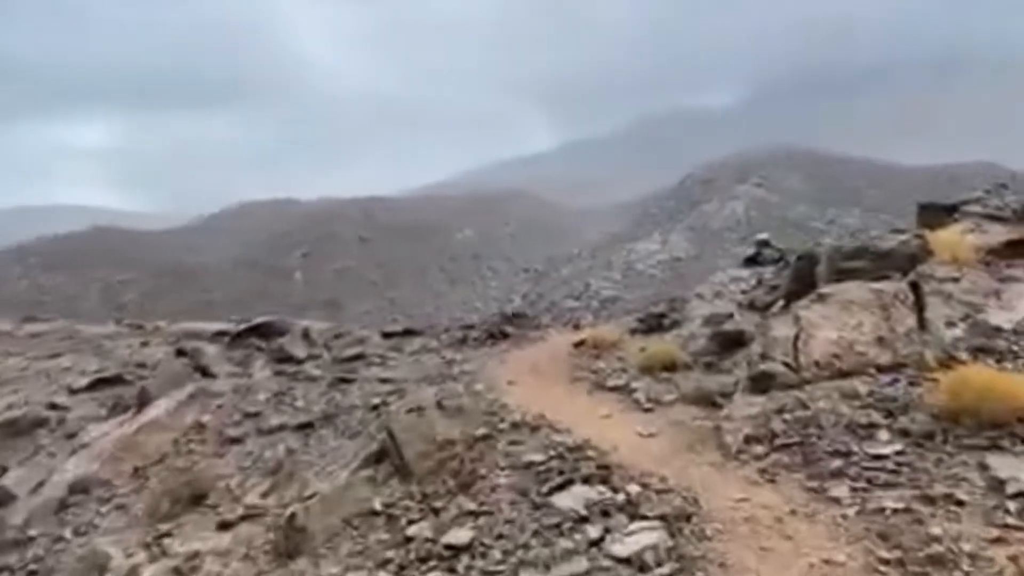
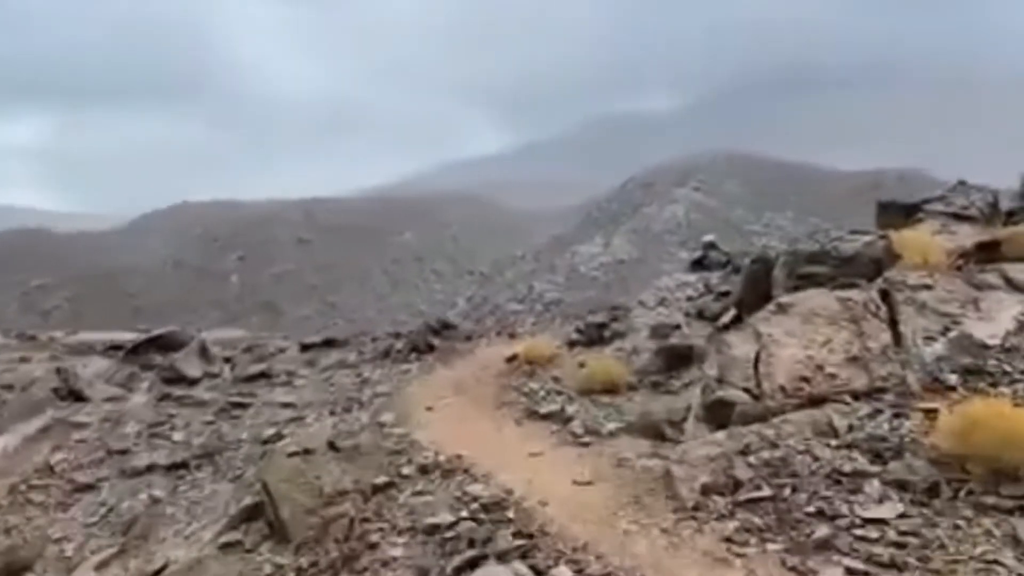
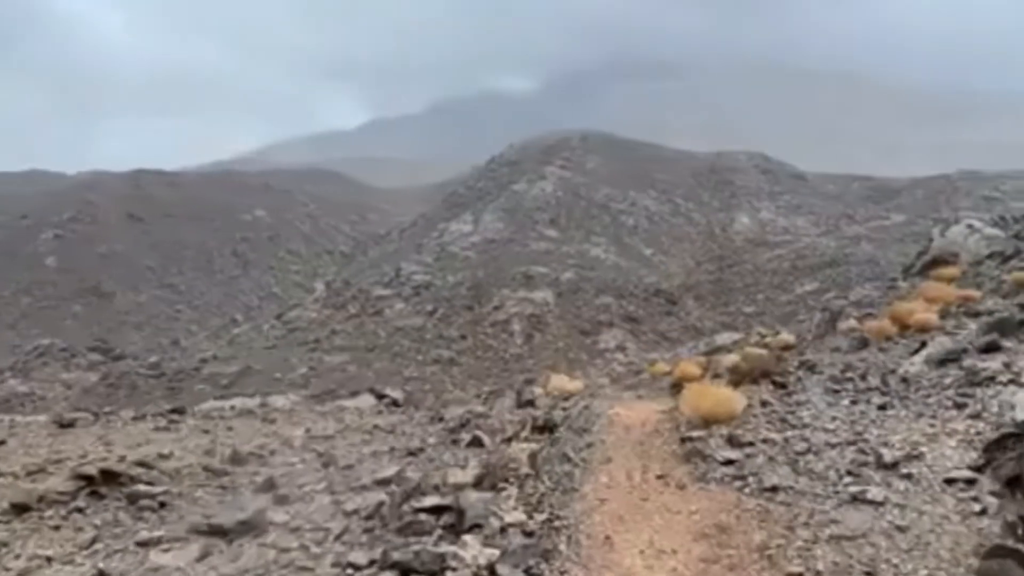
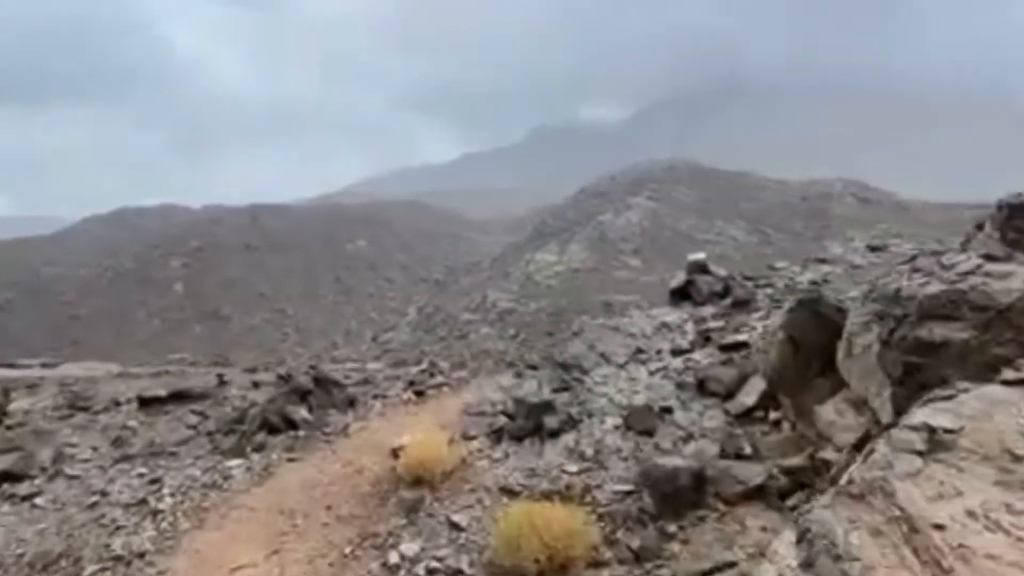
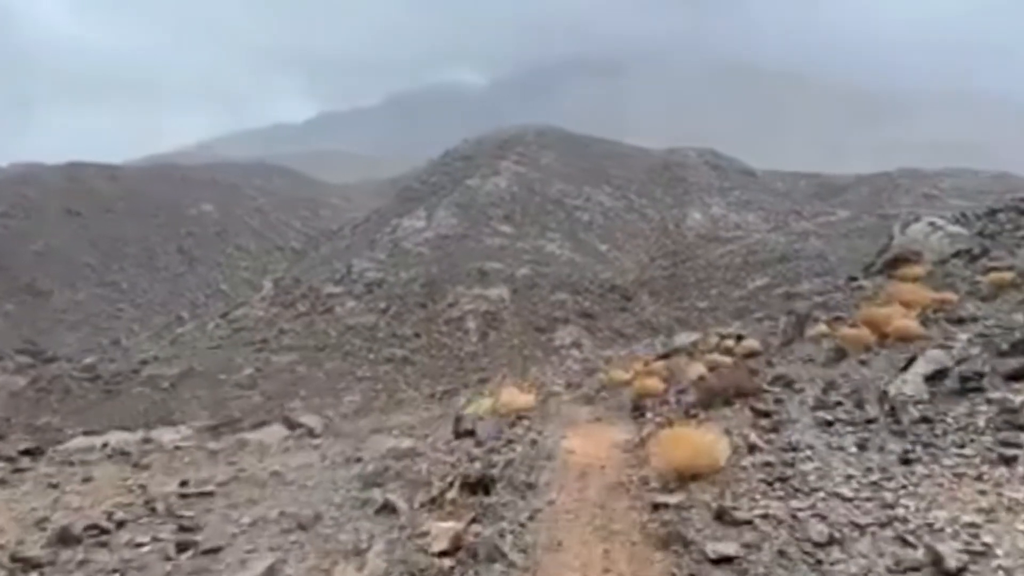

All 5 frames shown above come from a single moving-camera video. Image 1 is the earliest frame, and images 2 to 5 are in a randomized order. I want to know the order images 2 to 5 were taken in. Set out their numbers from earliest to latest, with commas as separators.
2, 4, 3, 5
